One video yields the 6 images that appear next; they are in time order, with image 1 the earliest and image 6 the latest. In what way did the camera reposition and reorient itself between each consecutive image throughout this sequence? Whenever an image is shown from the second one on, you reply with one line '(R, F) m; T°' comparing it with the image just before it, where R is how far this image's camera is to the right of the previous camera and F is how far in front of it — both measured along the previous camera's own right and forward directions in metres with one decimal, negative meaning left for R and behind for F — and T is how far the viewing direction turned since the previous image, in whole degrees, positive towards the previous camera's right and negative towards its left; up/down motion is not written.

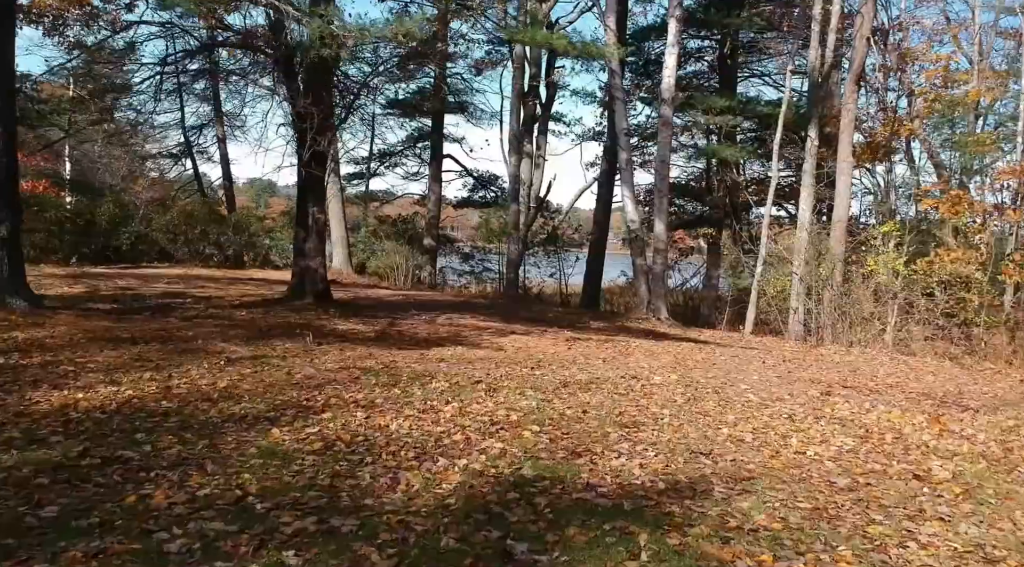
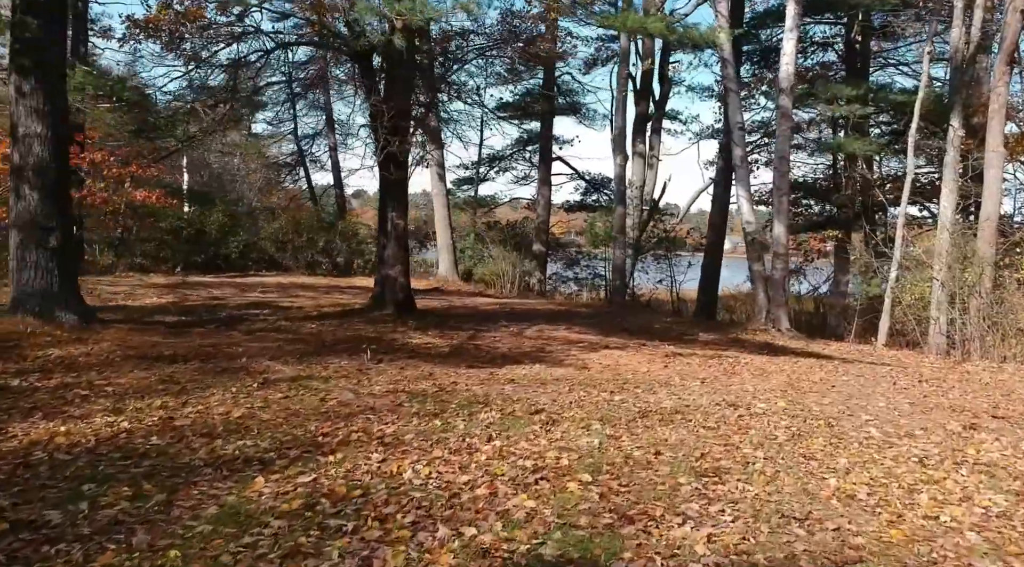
(+0.4, +1.1) m; -8°
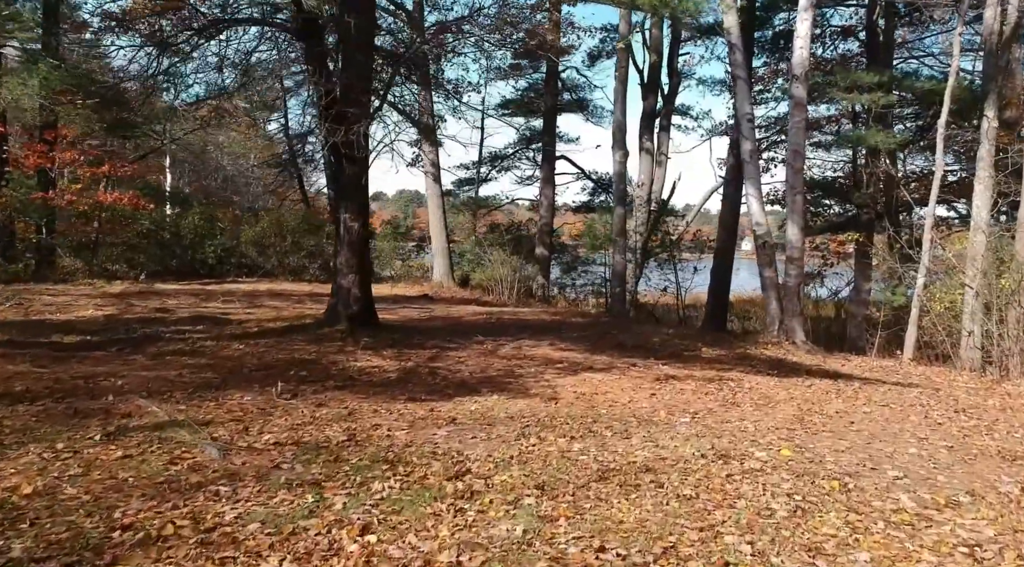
(+0.6, +1.6) m; -1°
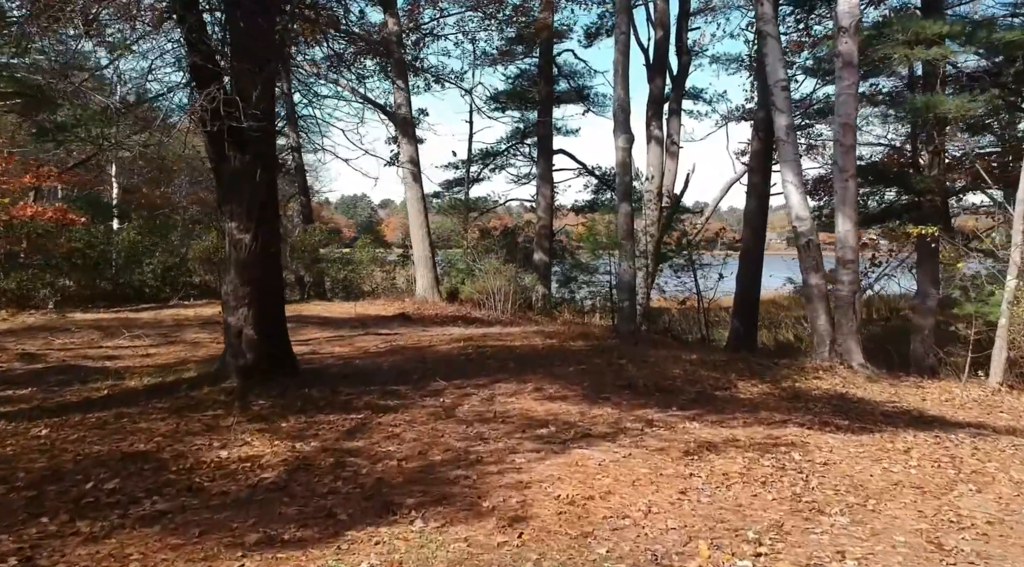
(+0.4, +3.4) m; -1°
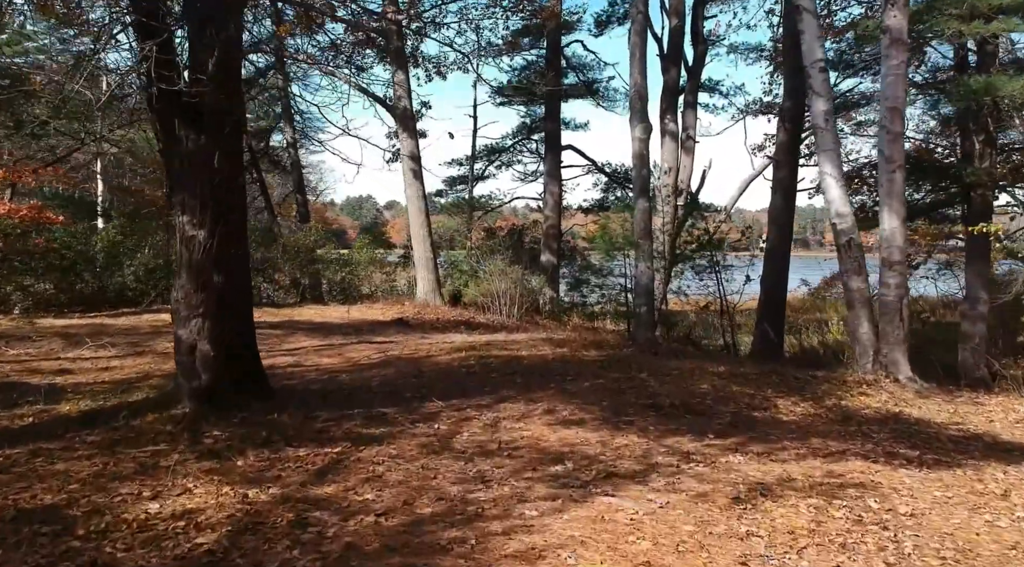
(0.0, +1.3) m; 0°
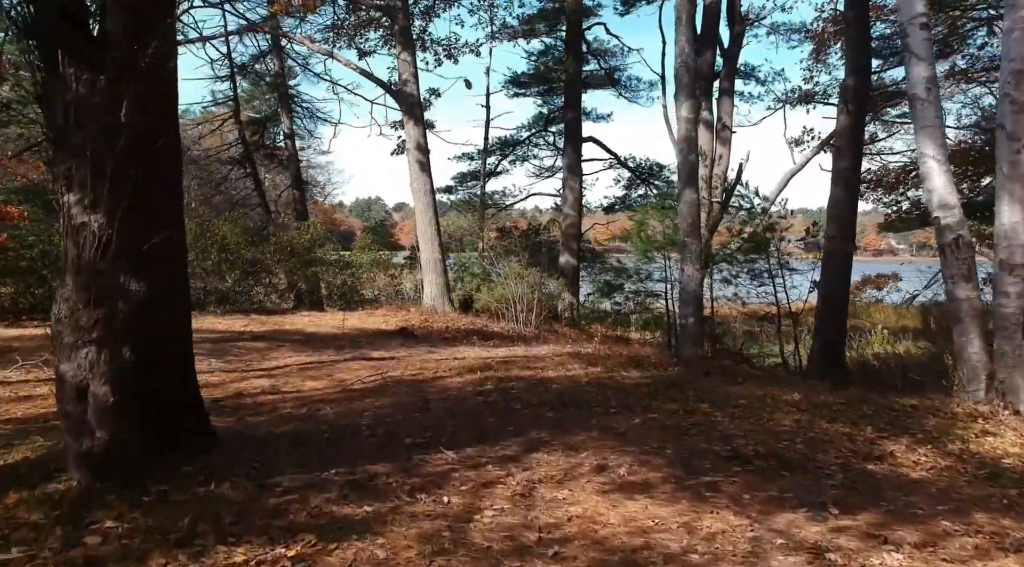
(-0.2, +2.2) m; -1°
